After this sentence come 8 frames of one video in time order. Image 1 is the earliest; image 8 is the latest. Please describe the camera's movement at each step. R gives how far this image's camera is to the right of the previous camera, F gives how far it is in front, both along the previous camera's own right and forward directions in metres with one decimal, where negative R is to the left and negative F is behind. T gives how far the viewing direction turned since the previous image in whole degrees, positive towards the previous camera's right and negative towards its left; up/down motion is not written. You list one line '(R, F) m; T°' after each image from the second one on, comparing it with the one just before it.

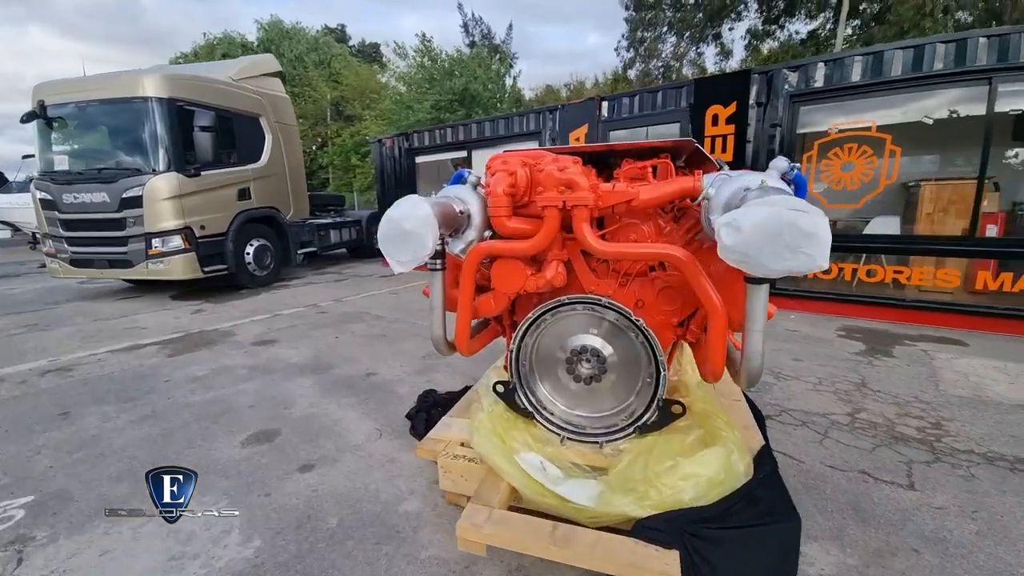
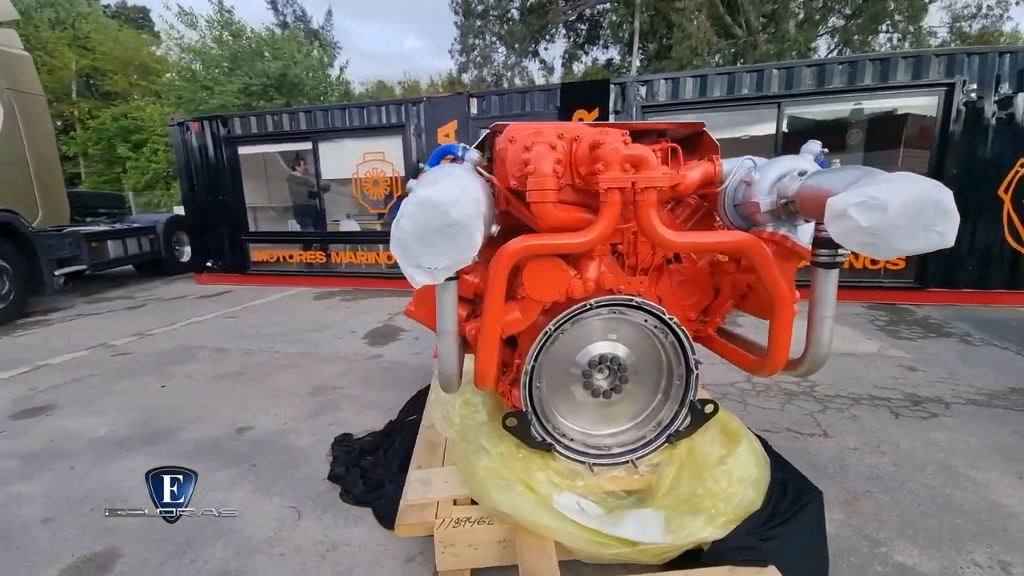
(-0.5, +0.4) m; +22°
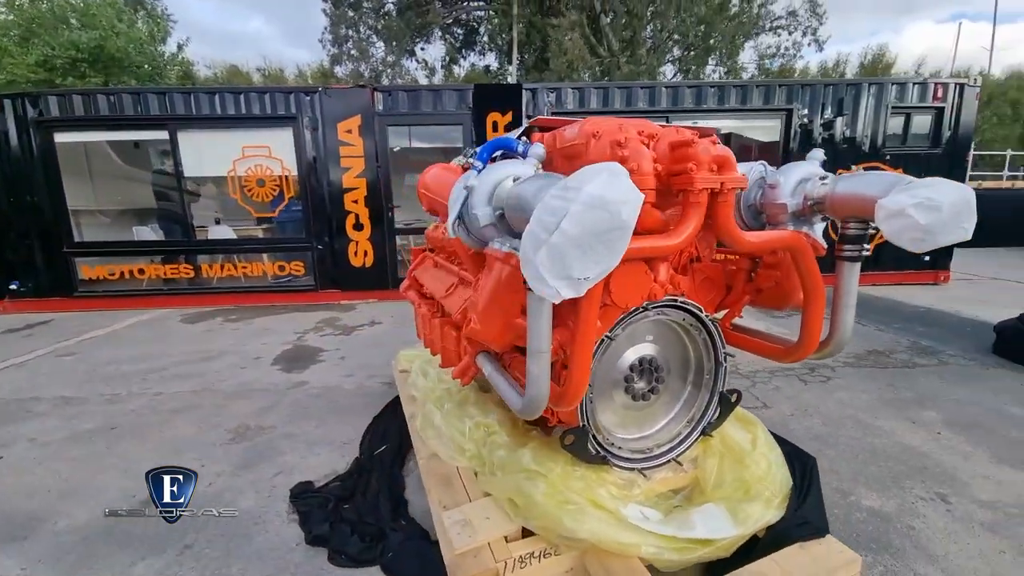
(-0.5, +0.2) m; +16°
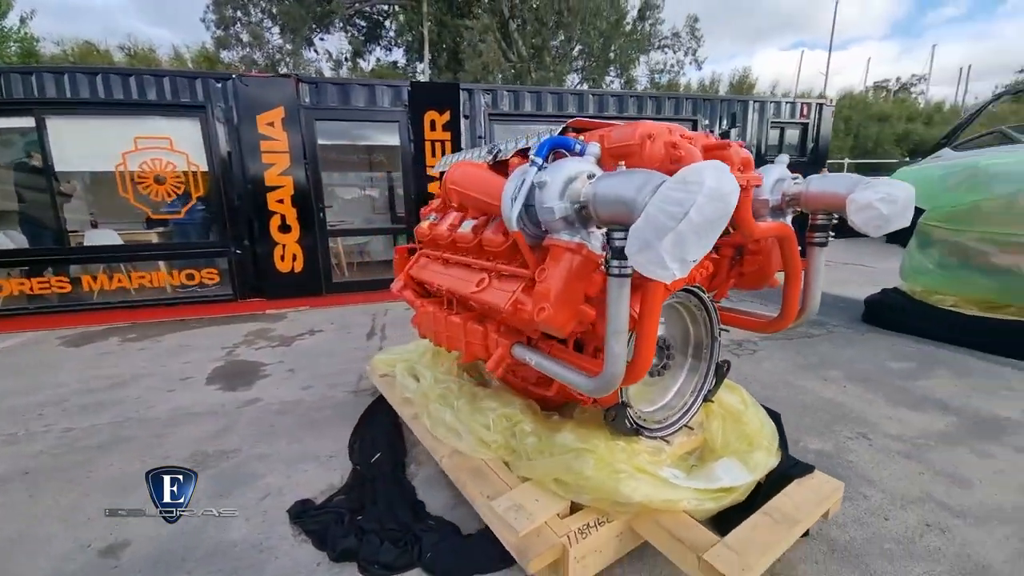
(-0.4, 0.0) m; +12°
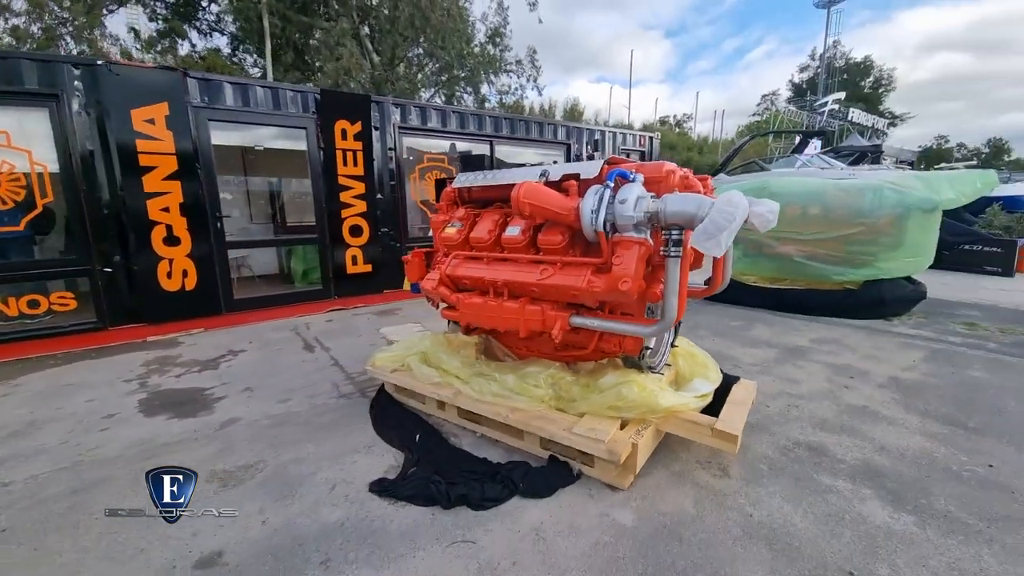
(-1.0, -0.3) m; +20°
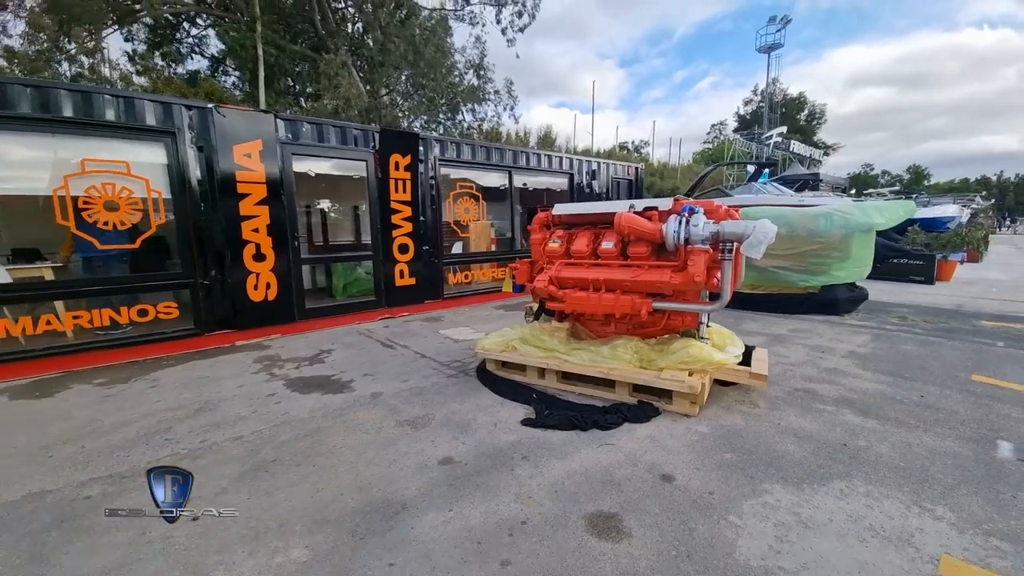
(-1.0, -0.9) m; +5°
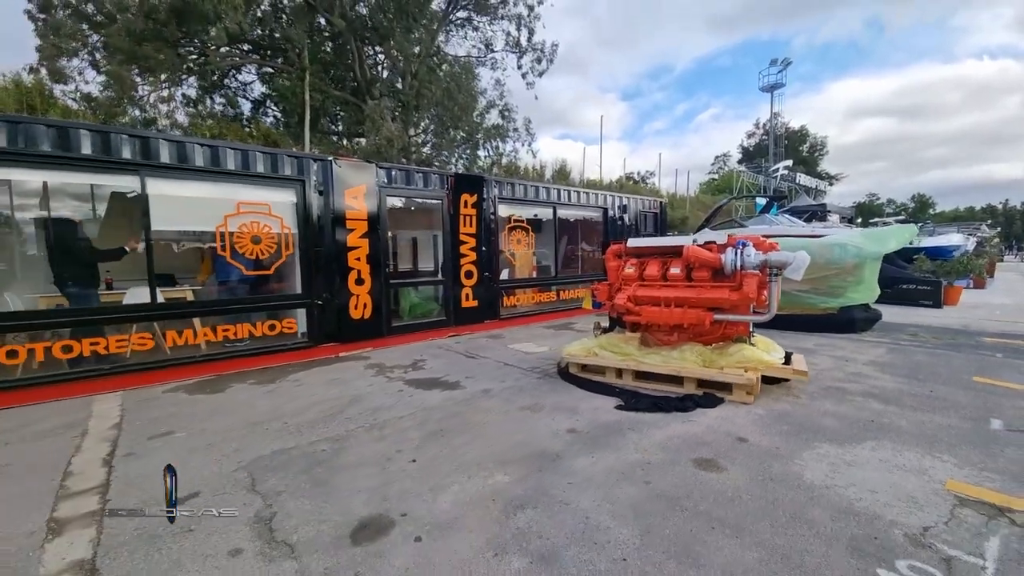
(-0.8, -0.9) m; -1°
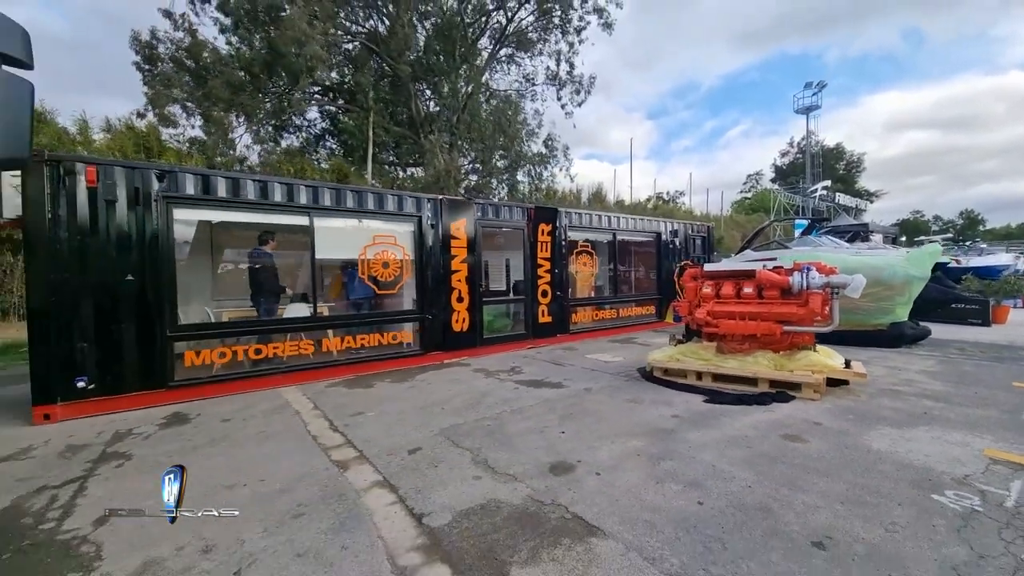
(-0.9, -1.0) m; -4°
